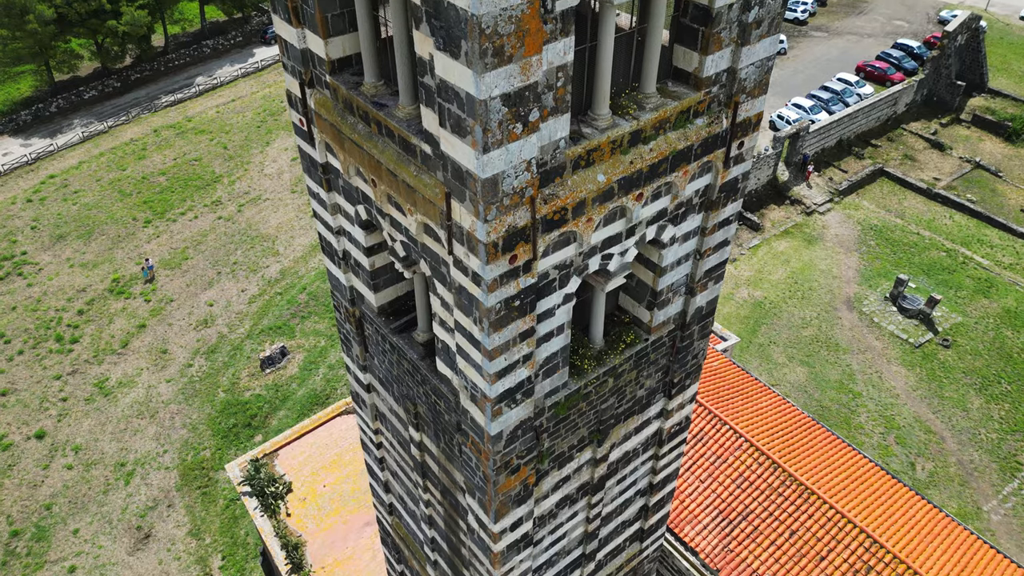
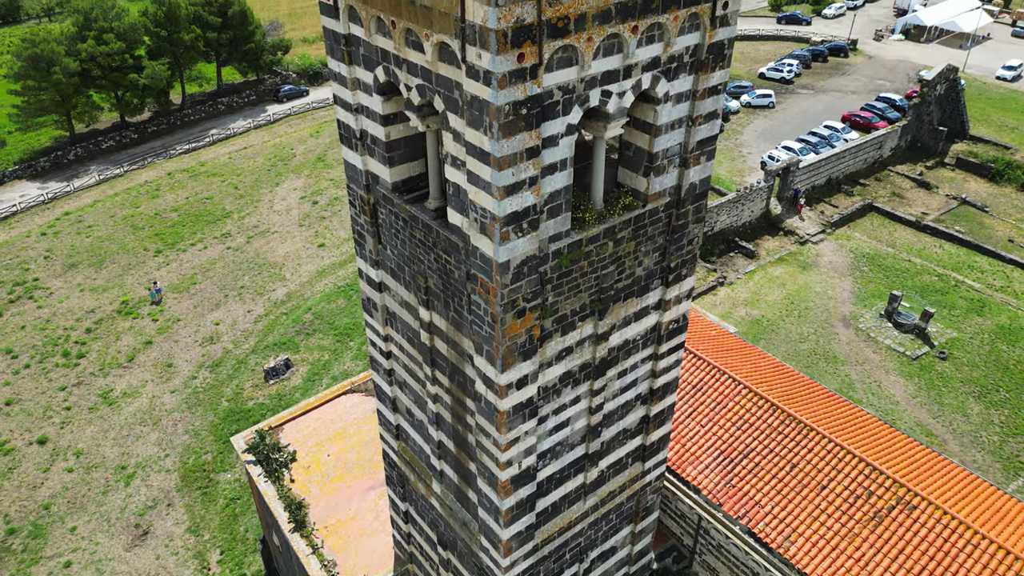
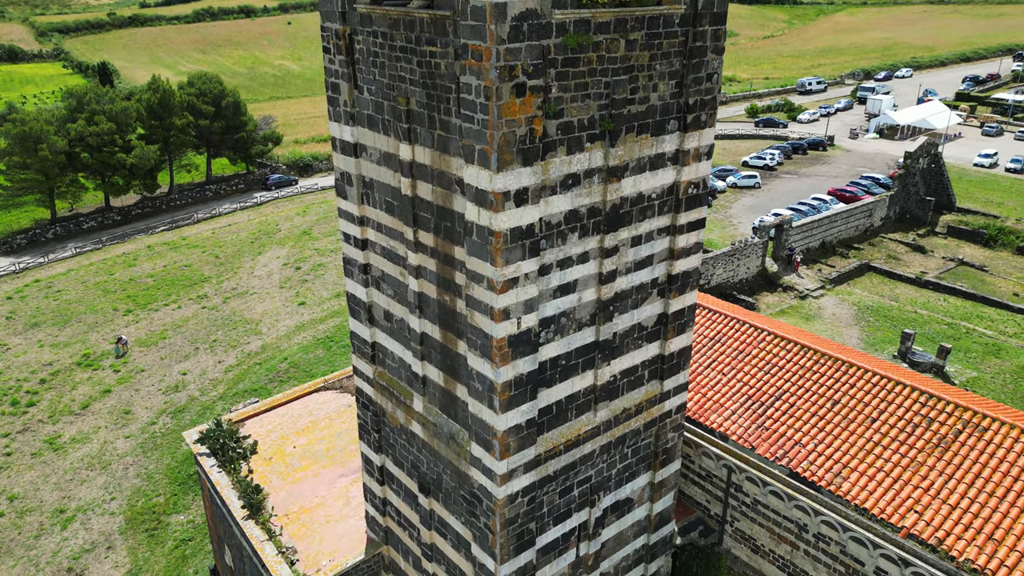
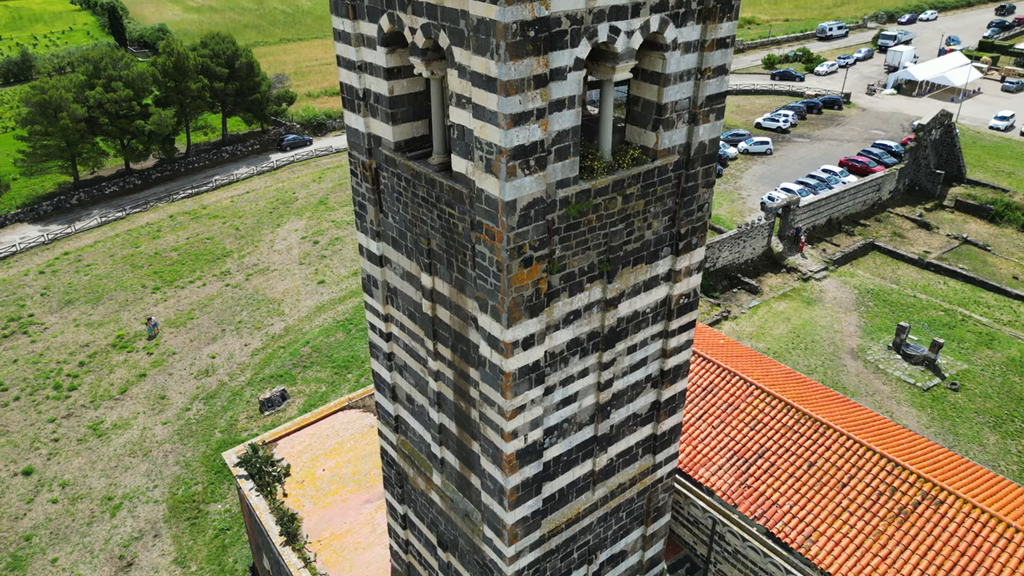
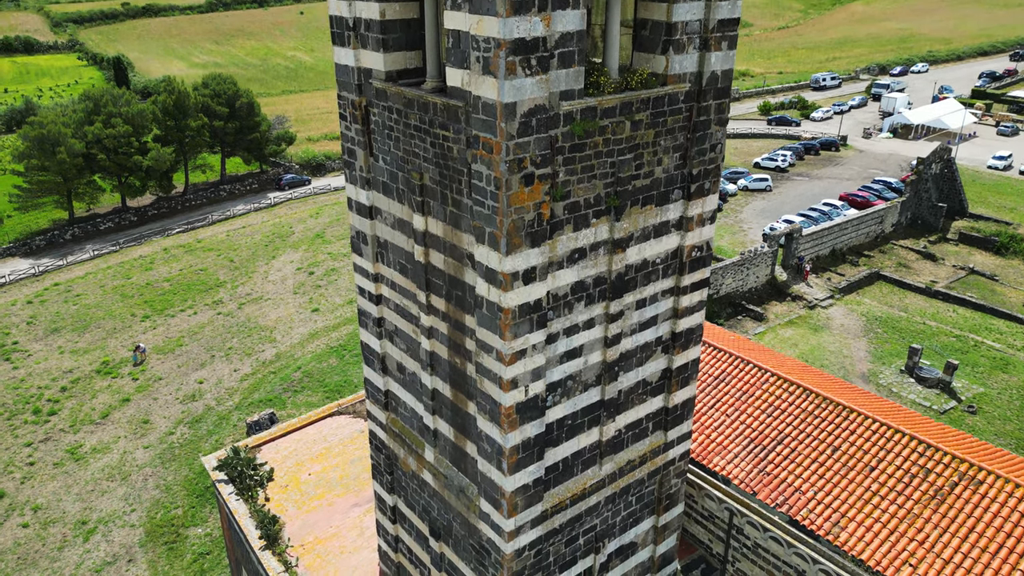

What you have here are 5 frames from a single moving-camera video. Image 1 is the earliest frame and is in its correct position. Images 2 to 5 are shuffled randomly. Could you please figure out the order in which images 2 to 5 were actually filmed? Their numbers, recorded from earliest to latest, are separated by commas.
2, 4, 5, 3
